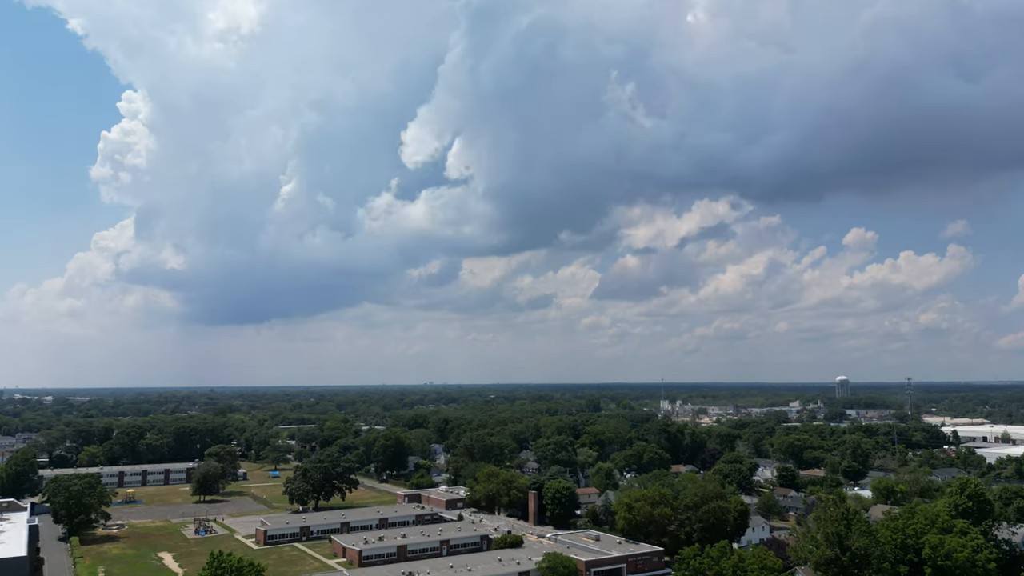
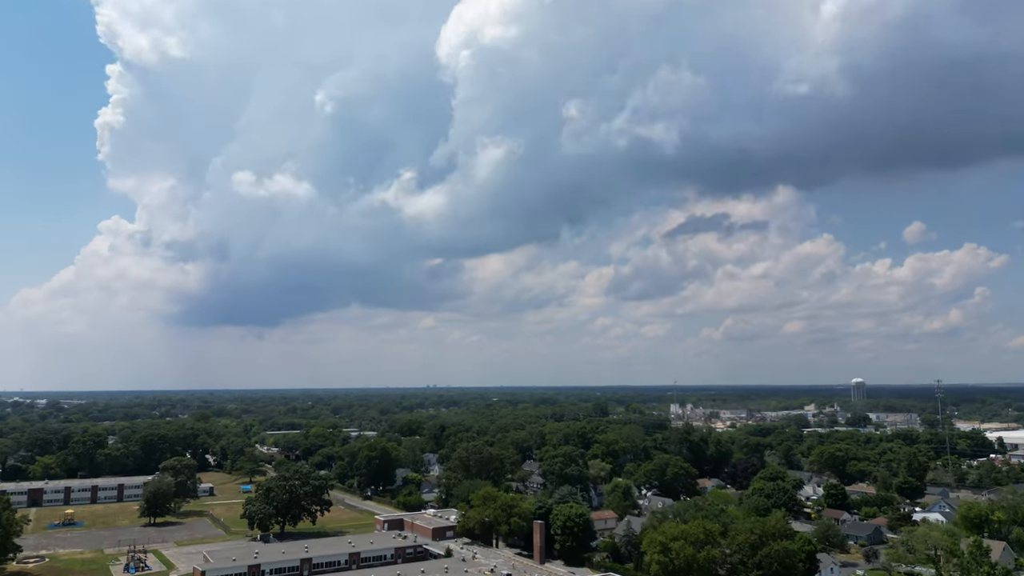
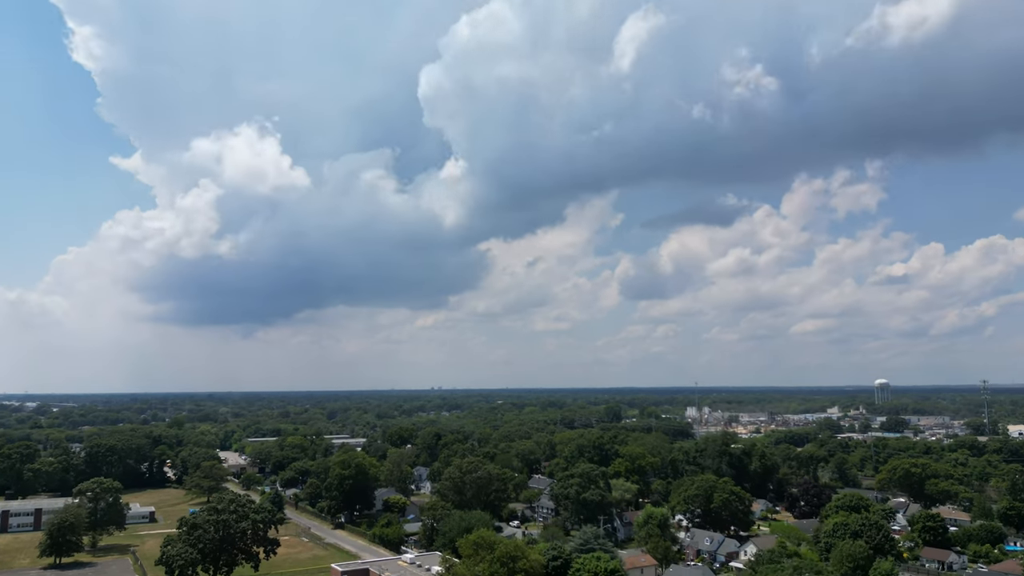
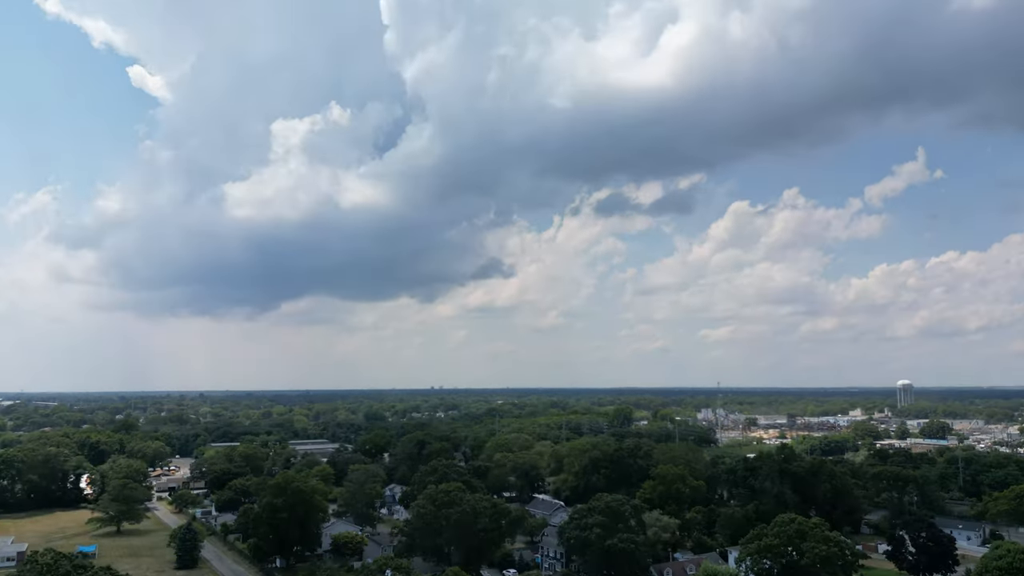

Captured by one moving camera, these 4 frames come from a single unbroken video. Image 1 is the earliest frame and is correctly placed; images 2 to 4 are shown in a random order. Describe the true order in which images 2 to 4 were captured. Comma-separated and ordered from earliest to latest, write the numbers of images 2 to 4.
2, 3, 4
